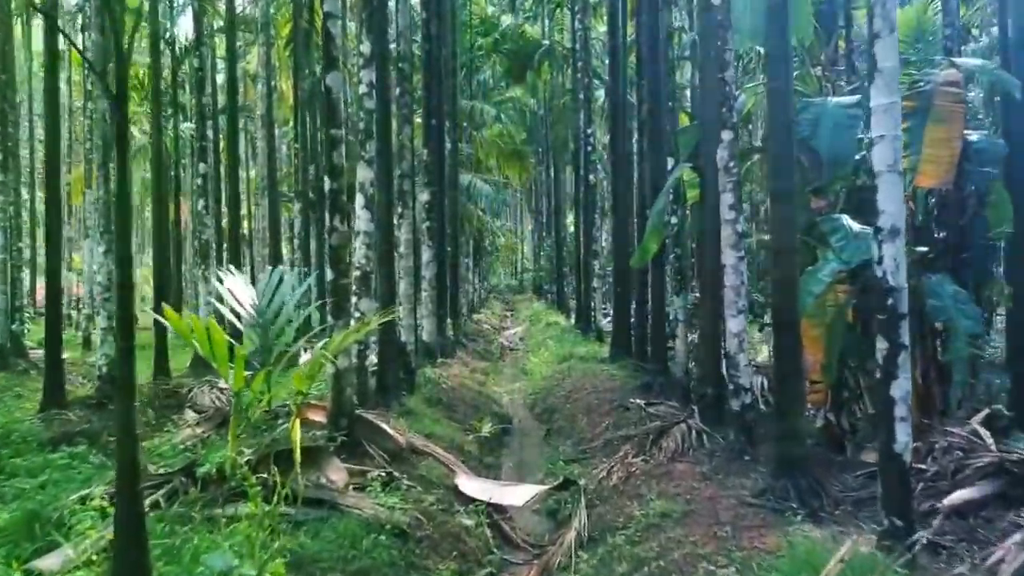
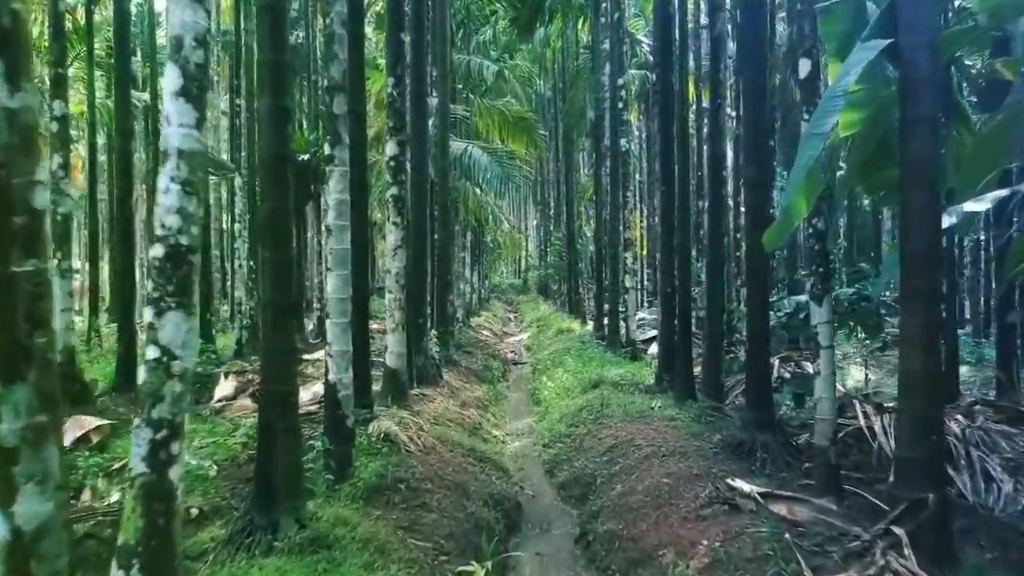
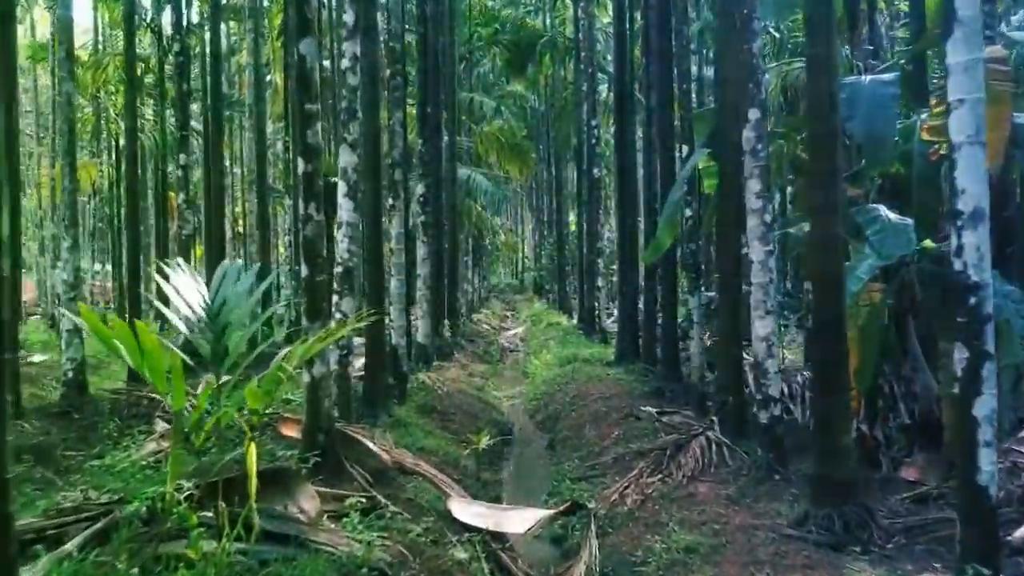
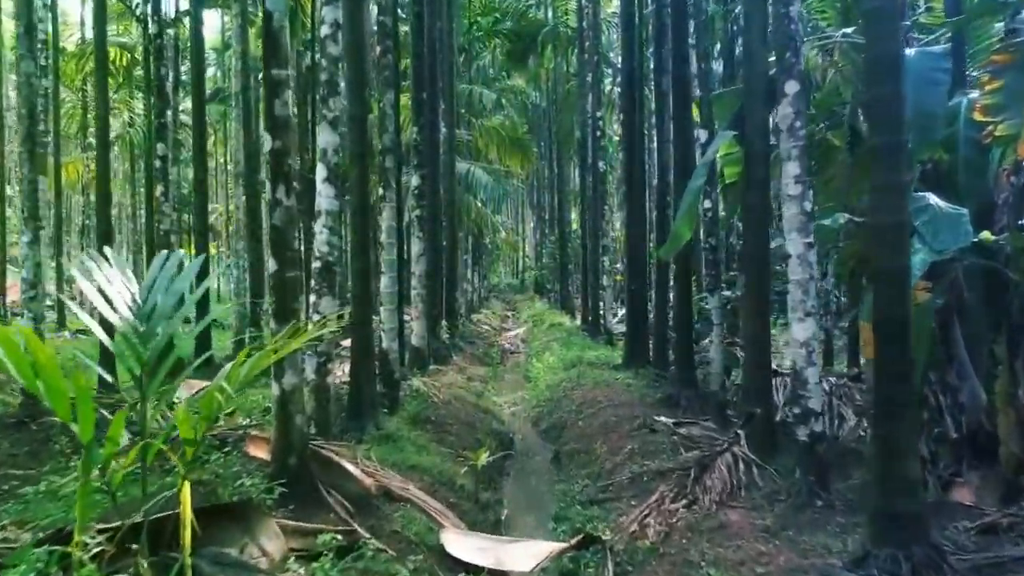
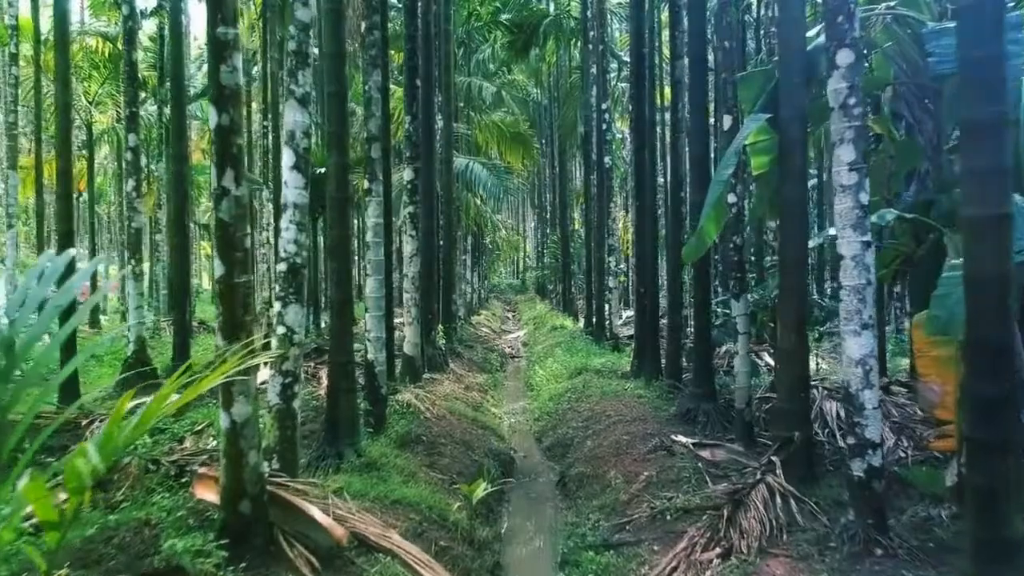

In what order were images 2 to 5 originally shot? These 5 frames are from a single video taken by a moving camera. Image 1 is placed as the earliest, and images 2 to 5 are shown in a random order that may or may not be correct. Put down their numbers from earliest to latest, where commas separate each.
3, 4, 5, 2
